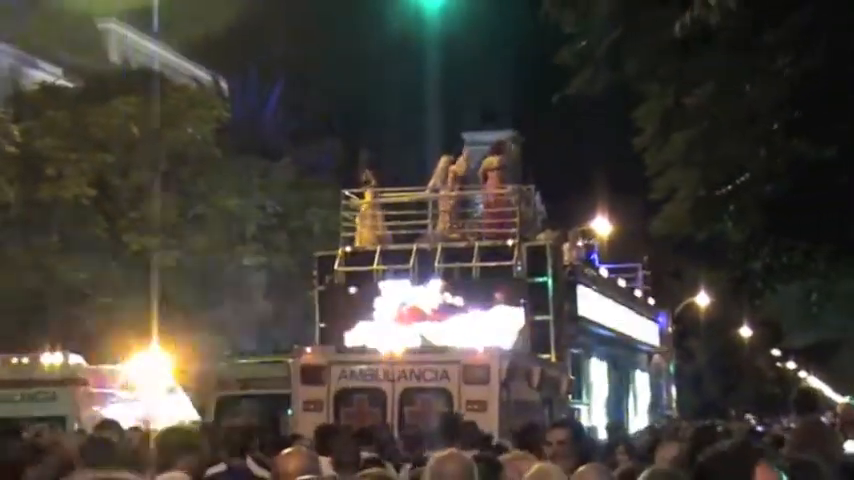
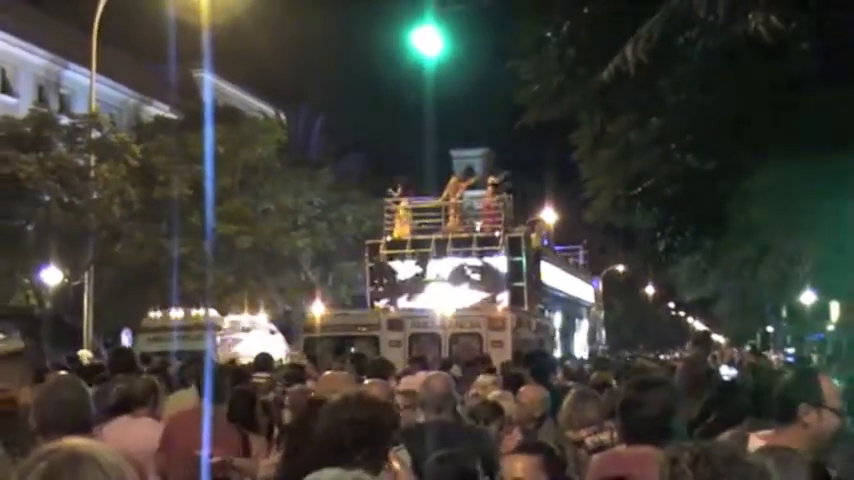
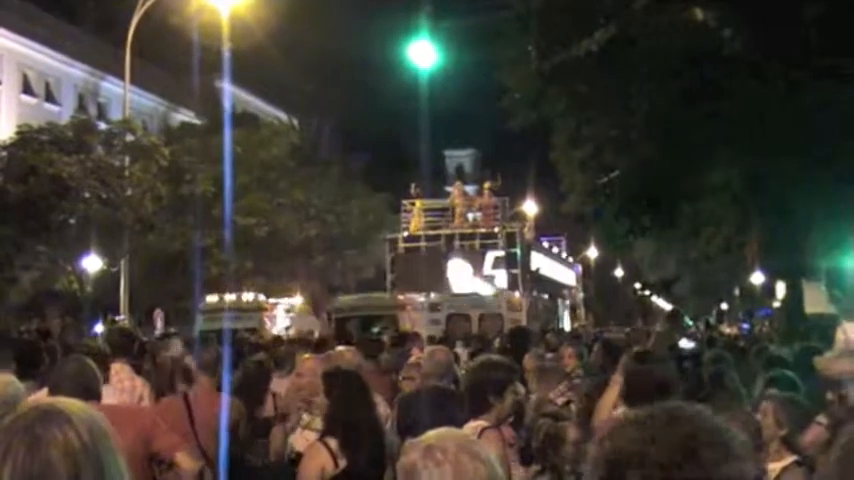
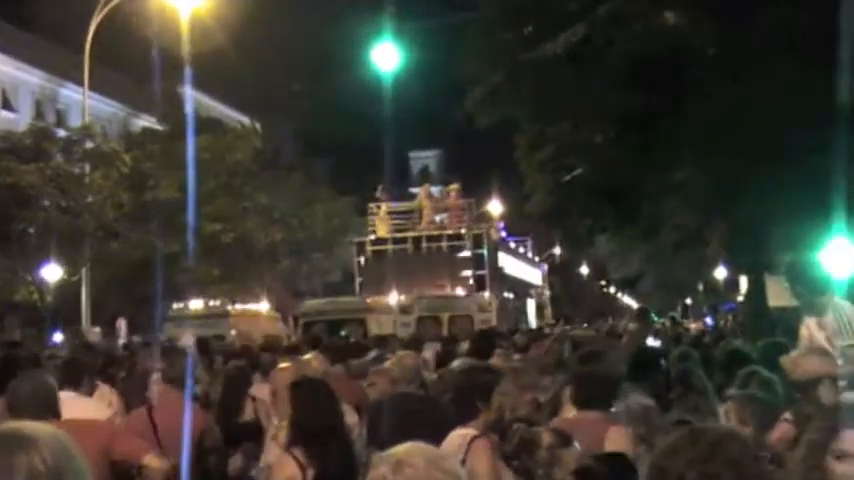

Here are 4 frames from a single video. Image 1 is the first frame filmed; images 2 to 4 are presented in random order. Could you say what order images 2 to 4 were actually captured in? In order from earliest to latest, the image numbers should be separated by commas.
2, 3, 4
